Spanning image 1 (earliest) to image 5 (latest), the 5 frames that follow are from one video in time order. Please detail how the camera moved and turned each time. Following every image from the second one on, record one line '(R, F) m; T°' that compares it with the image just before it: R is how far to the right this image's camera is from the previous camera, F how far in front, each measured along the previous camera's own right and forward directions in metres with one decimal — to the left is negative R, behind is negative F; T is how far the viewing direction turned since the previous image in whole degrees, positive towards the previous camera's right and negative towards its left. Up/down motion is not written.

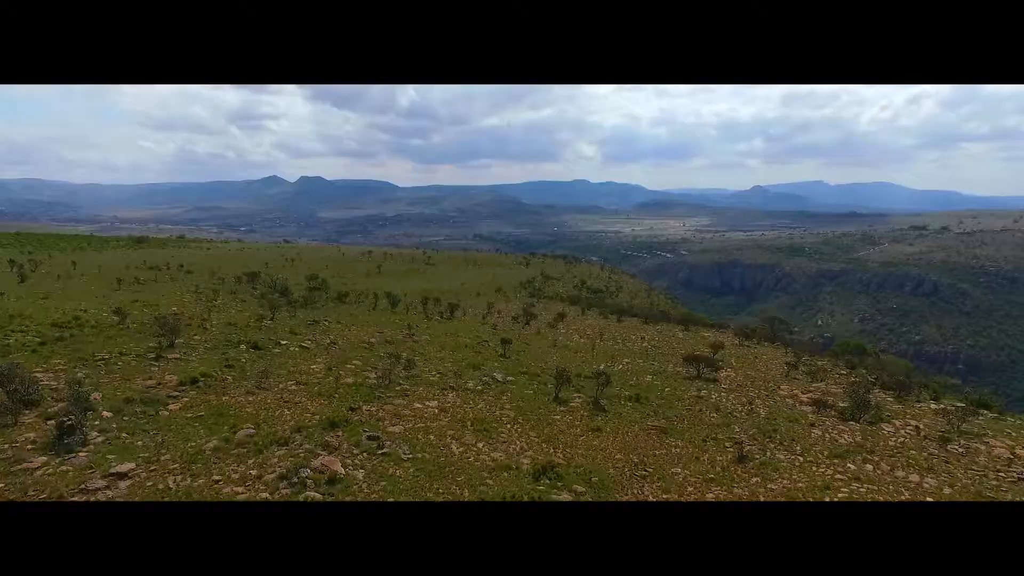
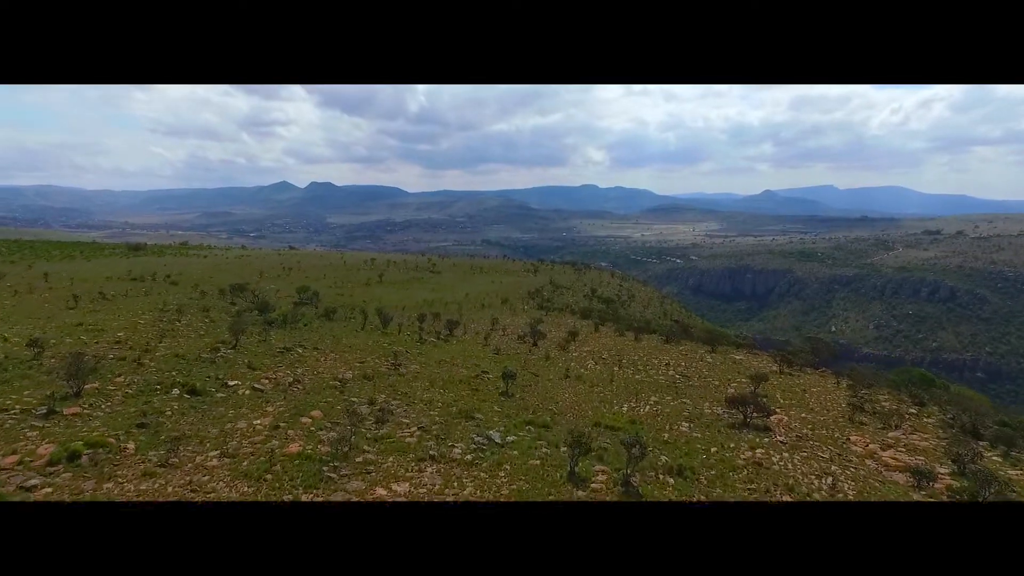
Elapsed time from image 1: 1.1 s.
(0.0, +0.5) m; -1°
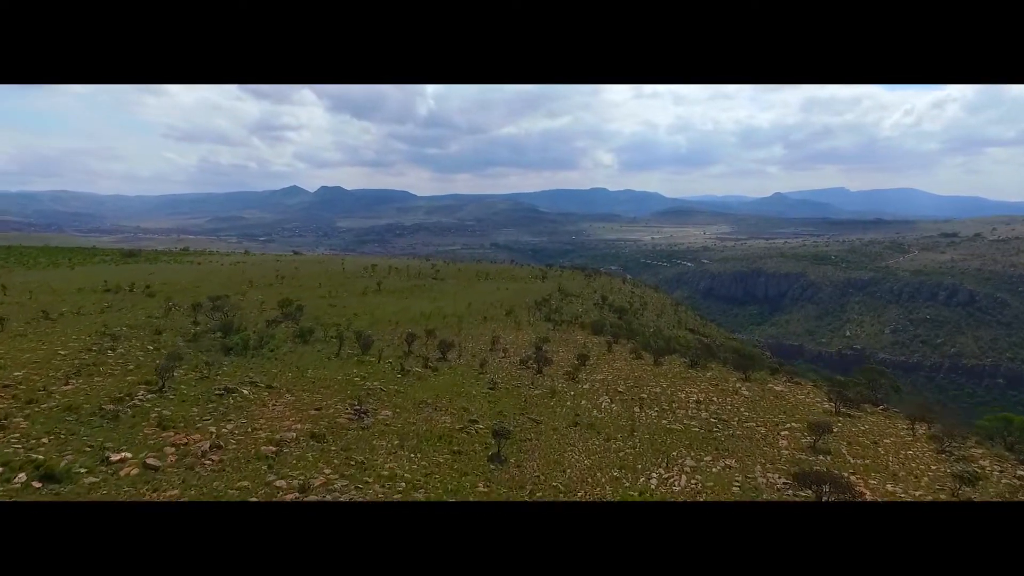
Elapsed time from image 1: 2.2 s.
(0.0, +0.5) m; -1°
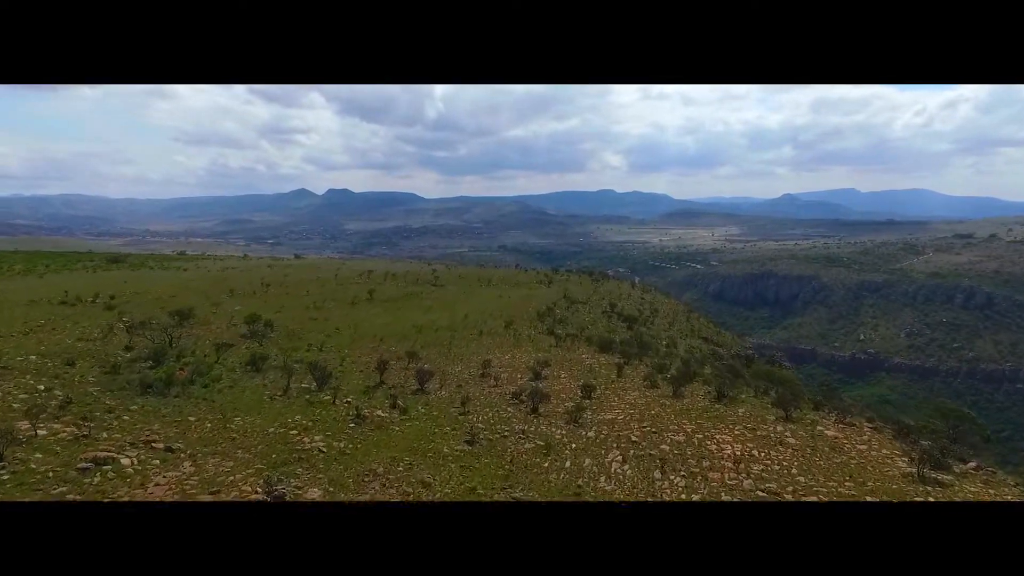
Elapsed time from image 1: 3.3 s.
(+0.1, +0.6) m; -1°
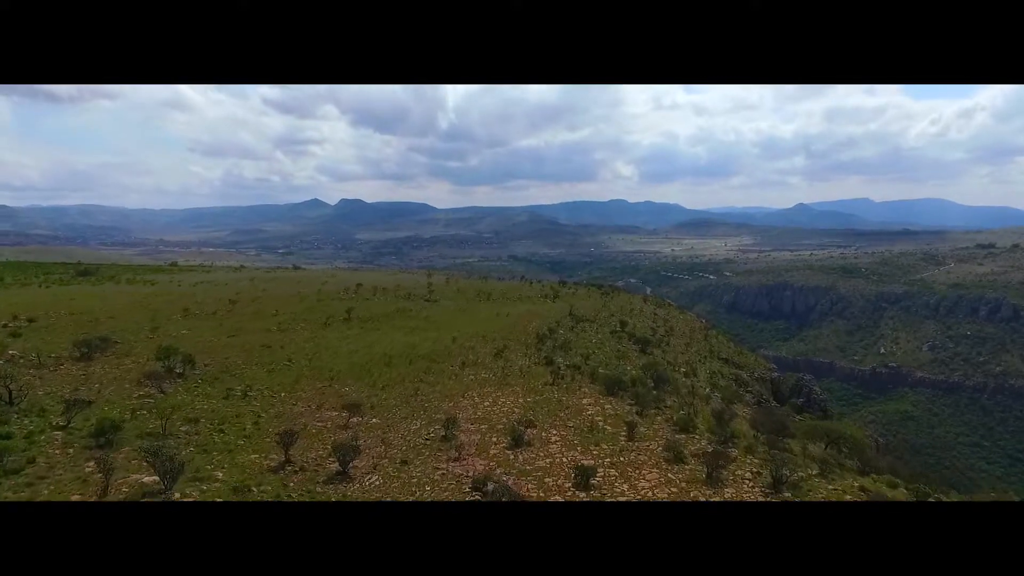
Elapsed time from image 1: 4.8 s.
(+0.2, +0.9) m; -1°
